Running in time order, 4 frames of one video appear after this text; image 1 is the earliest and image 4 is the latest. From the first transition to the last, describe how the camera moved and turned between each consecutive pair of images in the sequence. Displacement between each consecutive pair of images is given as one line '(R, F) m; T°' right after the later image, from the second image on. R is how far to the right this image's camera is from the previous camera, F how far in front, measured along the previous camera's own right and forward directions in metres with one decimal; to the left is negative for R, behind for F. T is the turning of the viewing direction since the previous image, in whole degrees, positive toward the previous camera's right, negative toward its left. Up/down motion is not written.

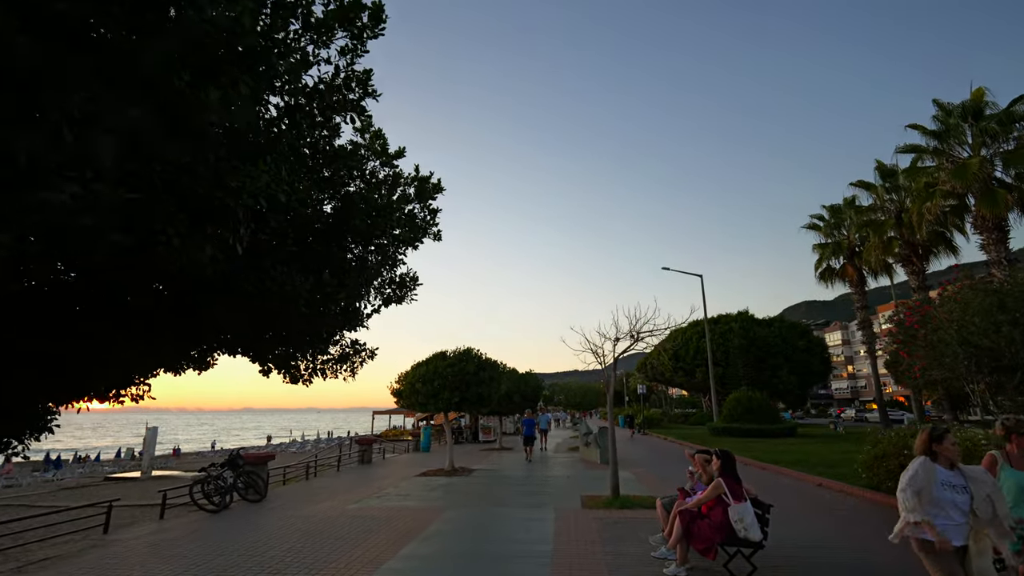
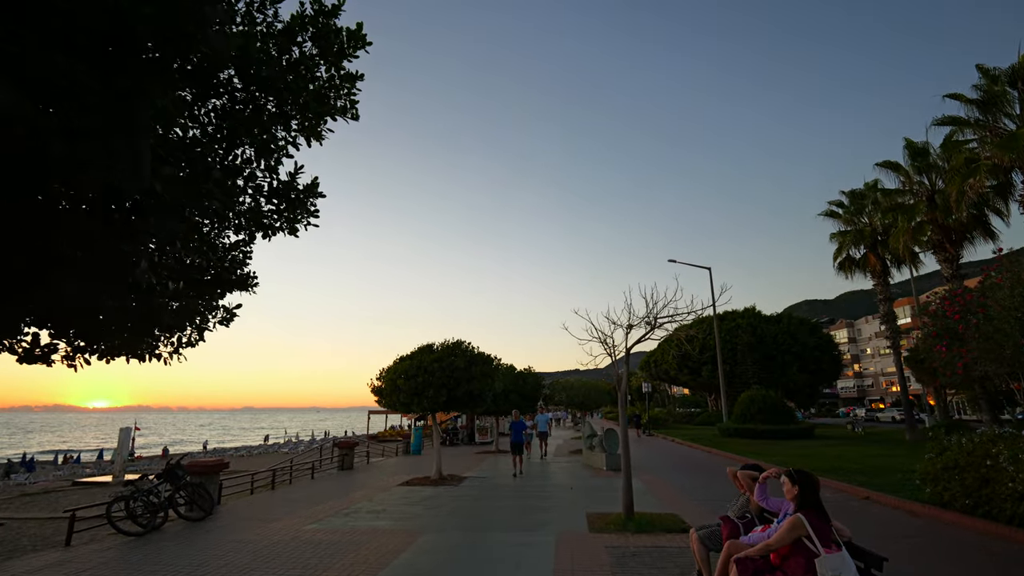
(+0.1, +1.8) m; 0°
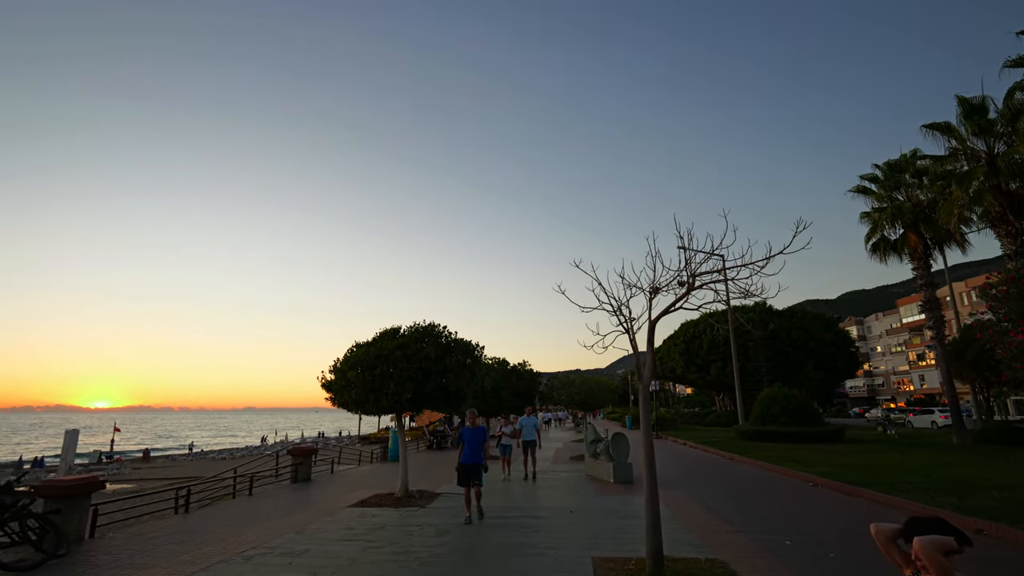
(+0.3, +2.9) m; 0°
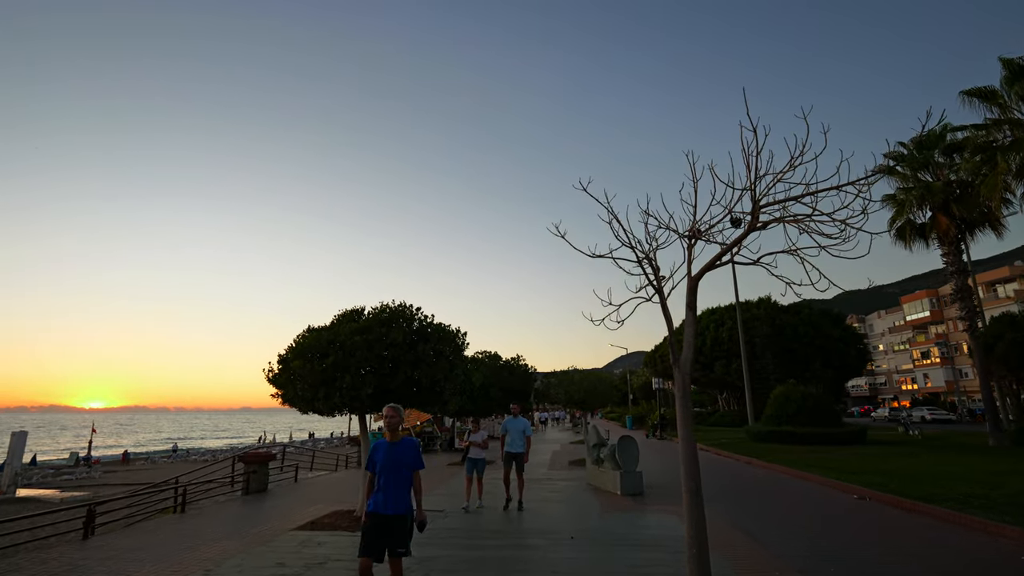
(+0.2, +2.0) m; 0°
